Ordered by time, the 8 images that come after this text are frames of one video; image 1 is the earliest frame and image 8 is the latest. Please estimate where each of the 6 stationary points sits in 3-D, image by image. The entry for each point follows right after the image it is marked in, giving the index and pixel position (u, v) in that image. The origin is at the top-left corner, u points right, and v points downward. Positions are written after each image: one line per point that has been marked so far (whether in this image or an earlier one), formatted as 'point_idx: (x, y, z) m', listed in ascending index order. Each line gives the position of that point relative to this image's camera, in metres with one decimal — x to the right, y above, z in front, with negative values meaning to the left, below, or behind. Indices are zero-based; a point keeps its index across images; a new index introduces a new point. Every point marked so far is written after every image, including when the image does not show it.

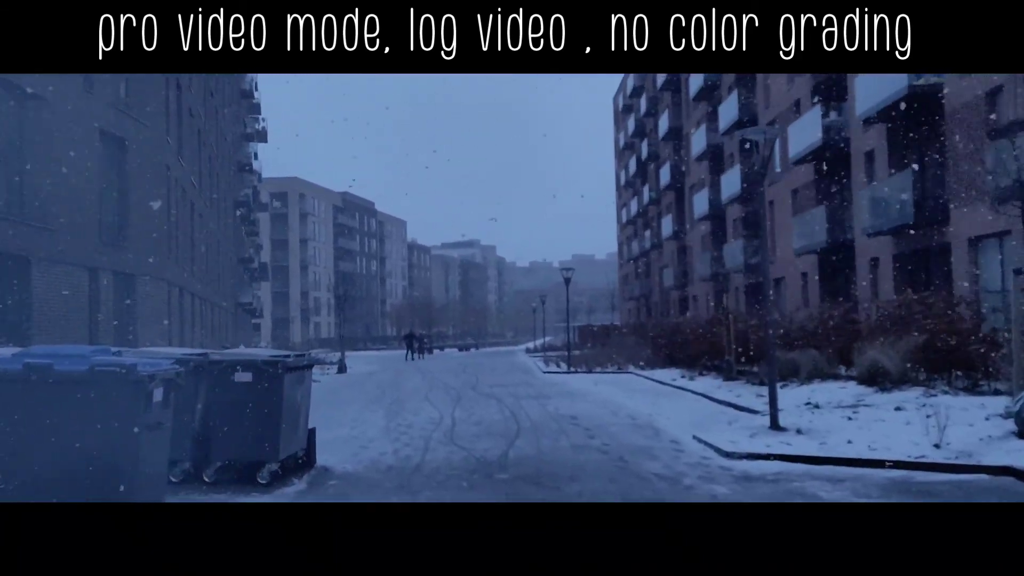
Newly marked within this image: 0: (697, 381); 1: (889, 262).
0: (+4.0, -2.0, +18.6) m
1: (+8.7, +0.6, +20.0) m
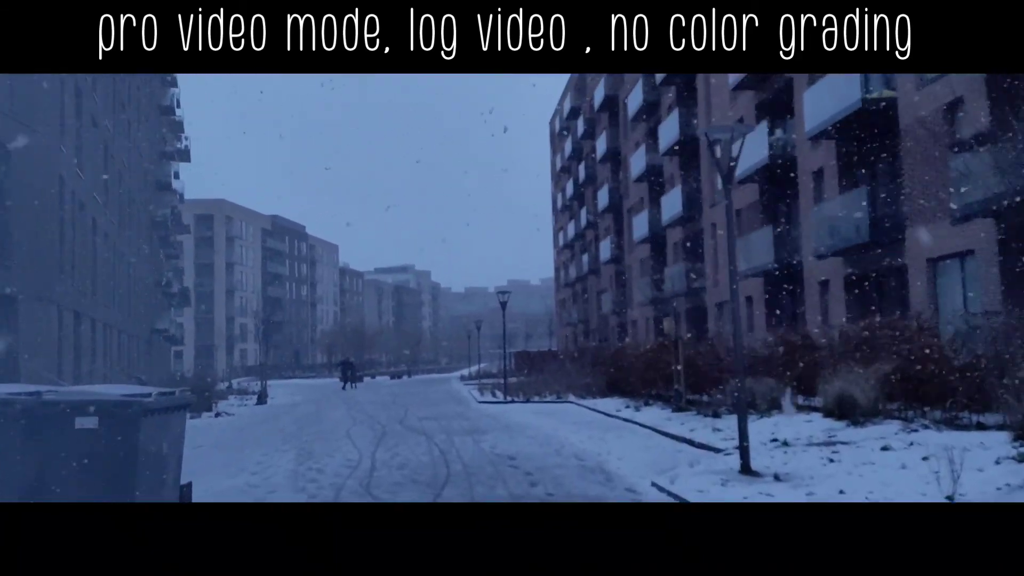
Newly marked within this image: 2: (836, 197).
0: (+2.6, -2.5, +17.3) m
1: (+7.2, +0.1, +19.1) m
2: (+7.2, +2.0, +19.2) m
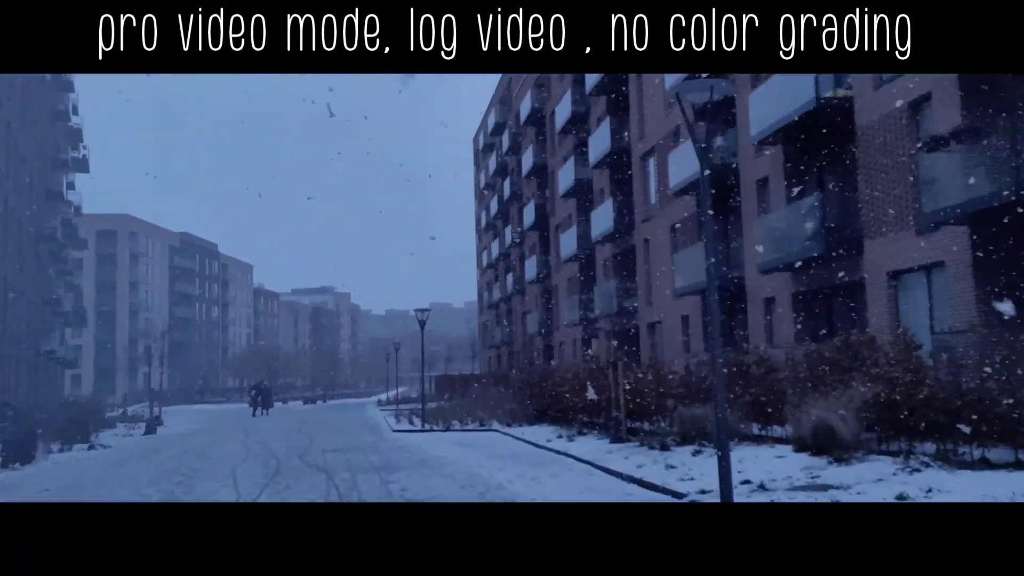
0: (+1.2, -2.8, +15.4) m
1: (+5.6, -0.3, +17.6) m
2: (+5.5, +1.6, +17.8) m
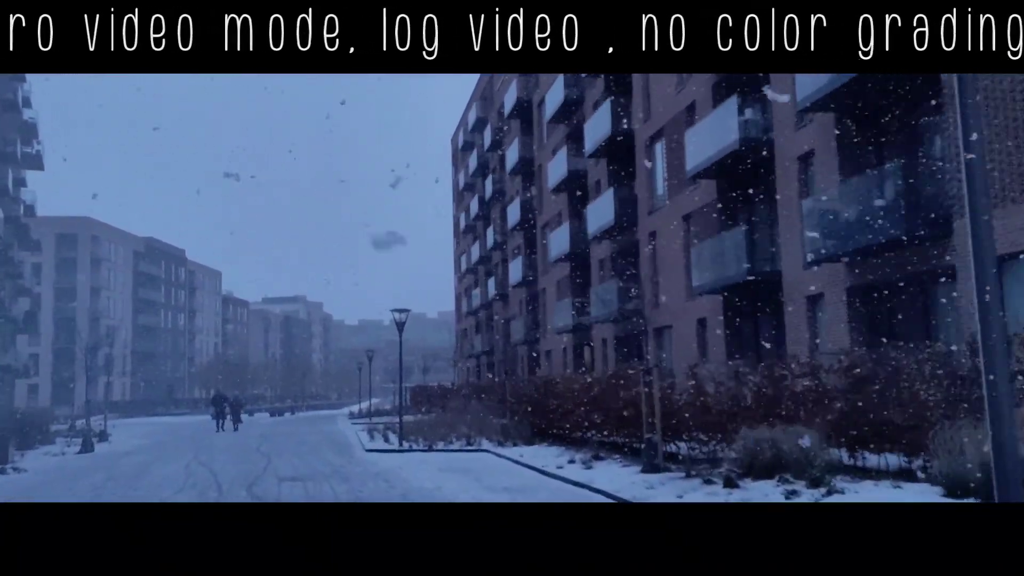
0: (+1.2, -2.6, +12.3) m
1: (+5.6, -0.2, +14.7) m
2: (+5.5, +1.7, +14.9) m
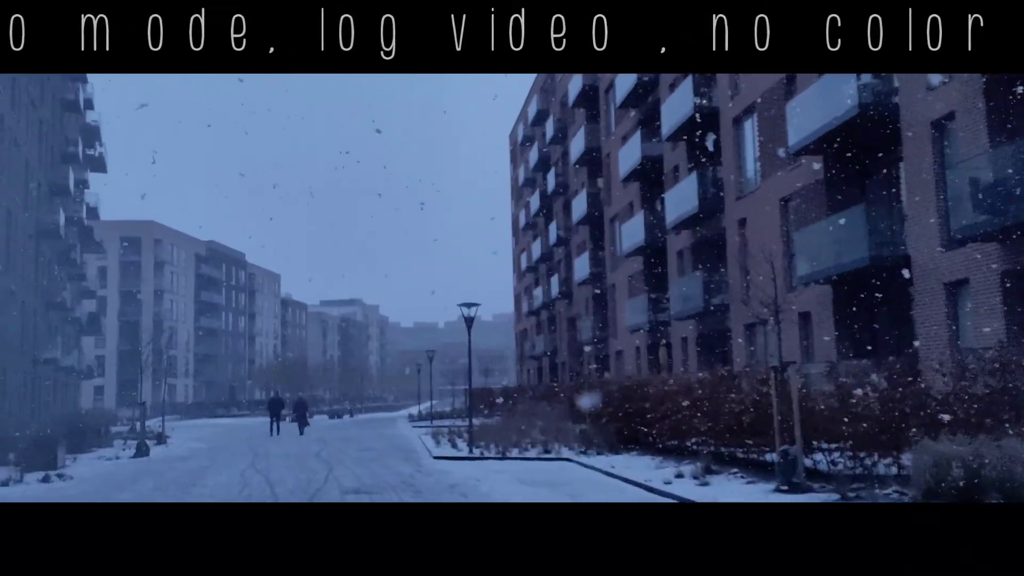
0: (+2.4, -2.4, +10.4) m
1: (+6.9, 0.0, +12.5) m
2: (+6.9, +2.0, +12.7) m
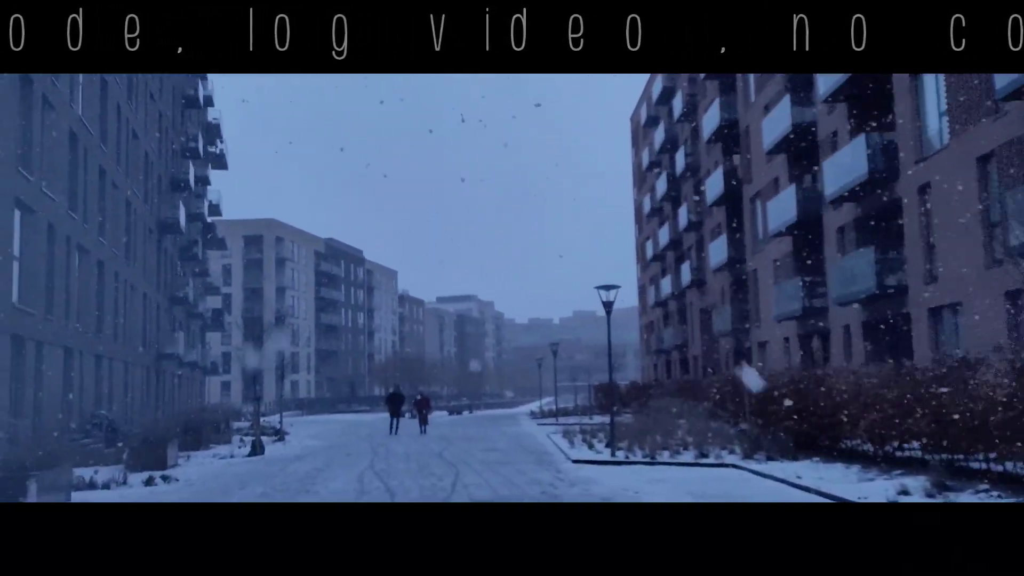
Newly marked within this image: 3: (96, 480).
0: (+4.1, -2.0, +7.7) m
1: (+8.8, +0.5, +9.3) m
2: (+8.8, +2.4, +9.5) m
3: (-6.2, -2.9, +12.8) m
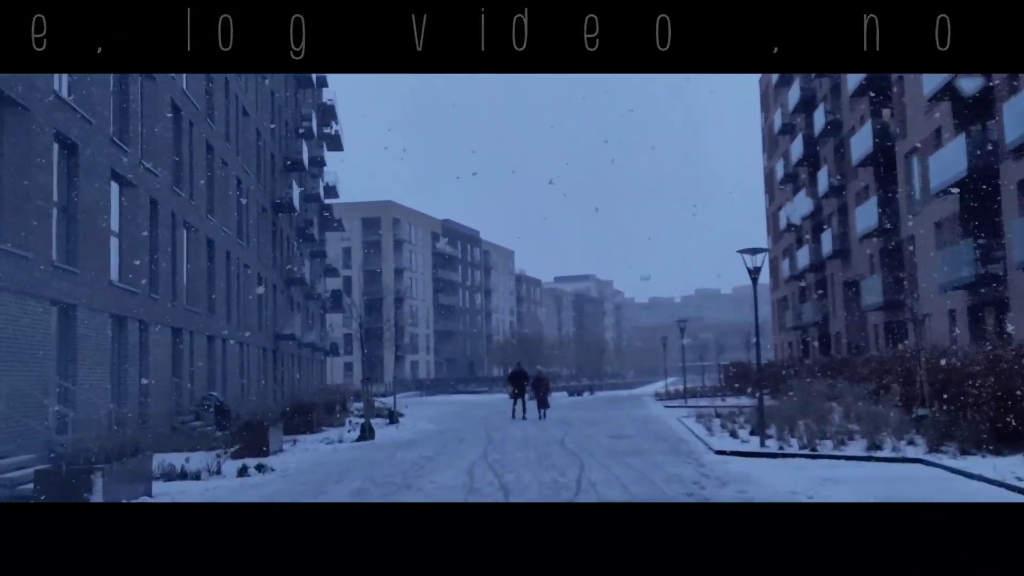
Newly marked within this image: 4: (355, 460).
0: (+5.1, -1.6, +5.3) m
1: (+9.9, +1.0, +6.1) m
2: (+9.8, +3.0, +6.2) m
3: (-4.4, -2.5, +11.7) m
4: (-2.5, -2.8, +13.7) m
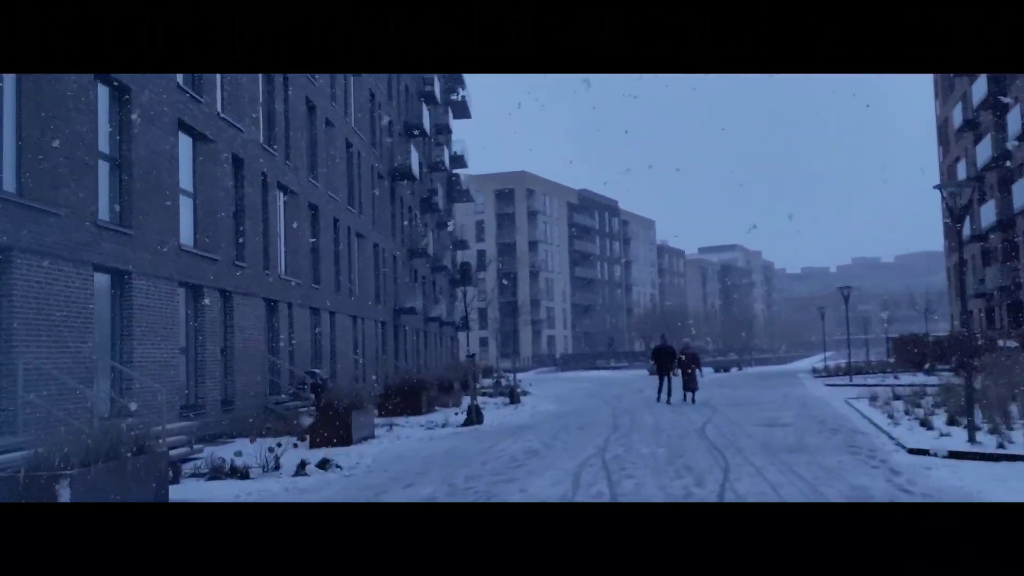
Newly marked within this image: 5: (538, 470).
0: (+5.2, -1.1, +1.8) m
1: (+10.0, +1.6, +1.8) m
2: (+10.0, +3.5, +1.9) m
3: (-3.1, -2.0, +9.7) m
4: (-0.9, -2.2, +11.4) m
5: (+0.3, -2.1, +9.6) m
